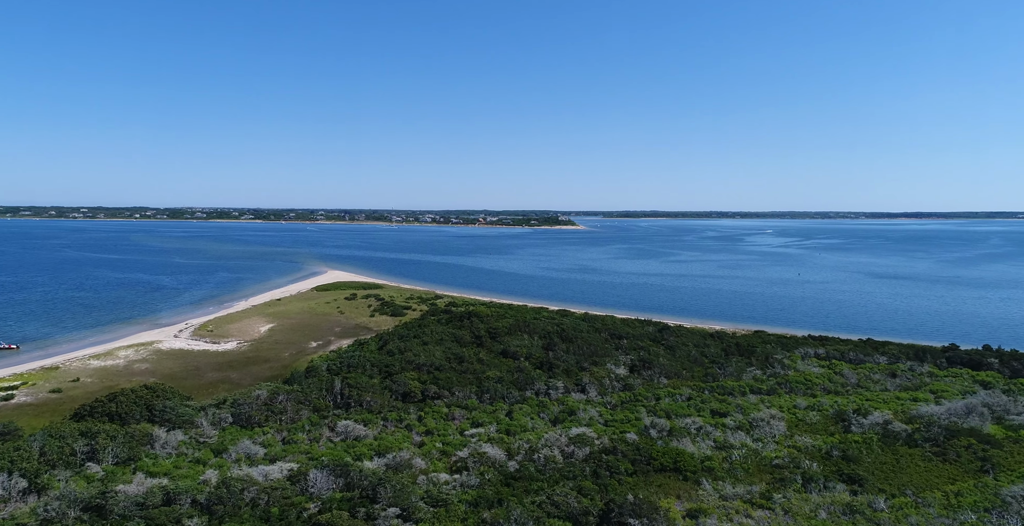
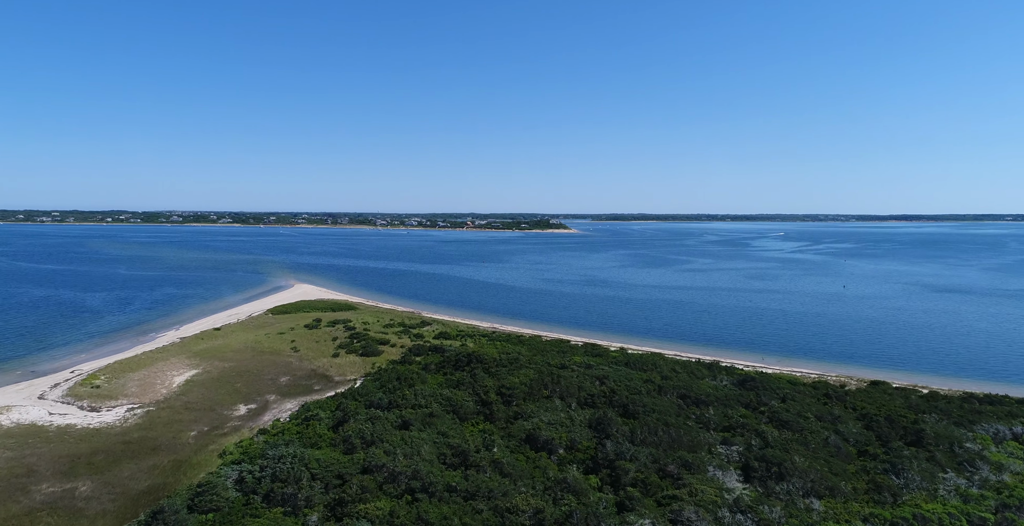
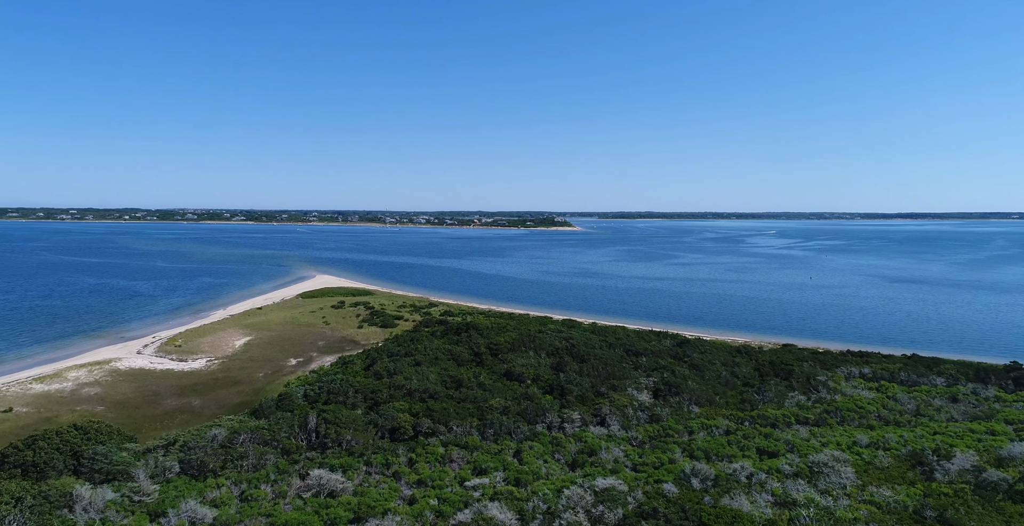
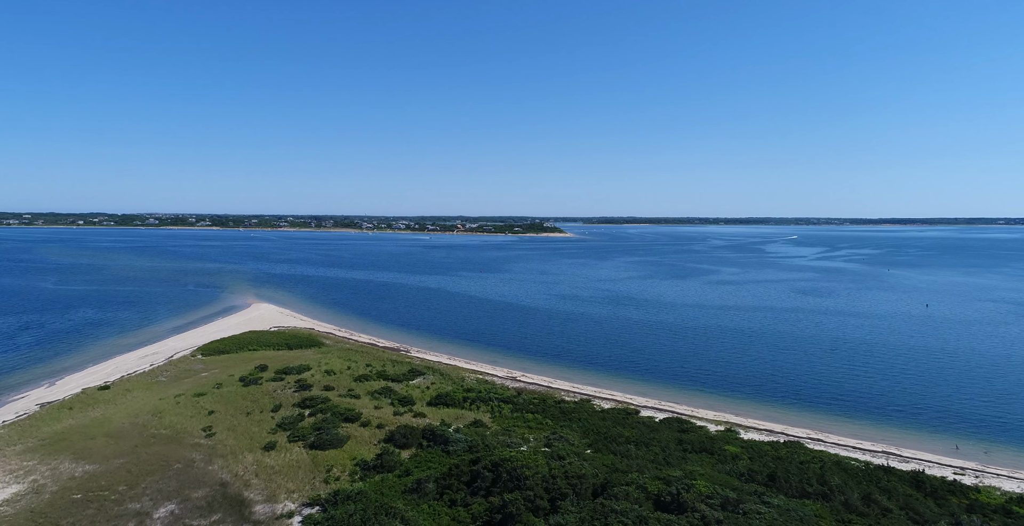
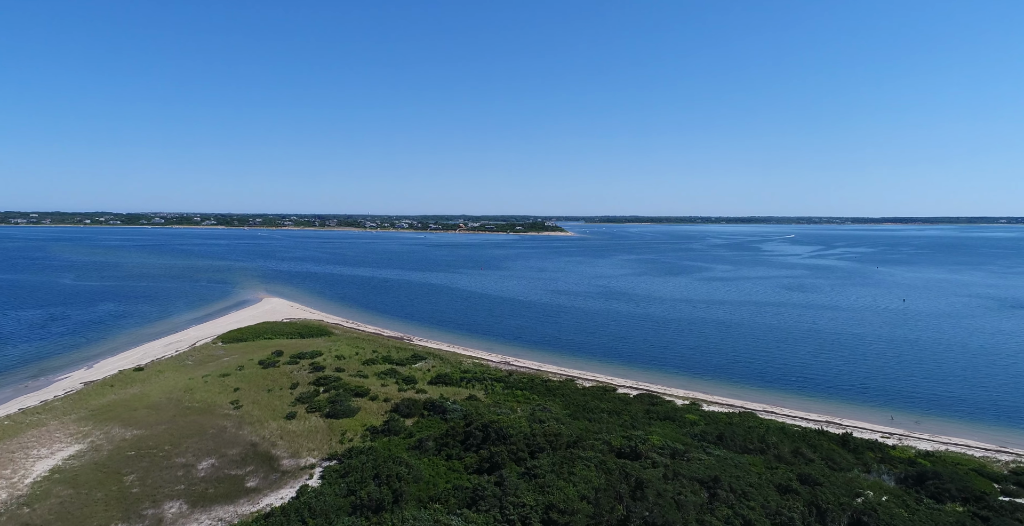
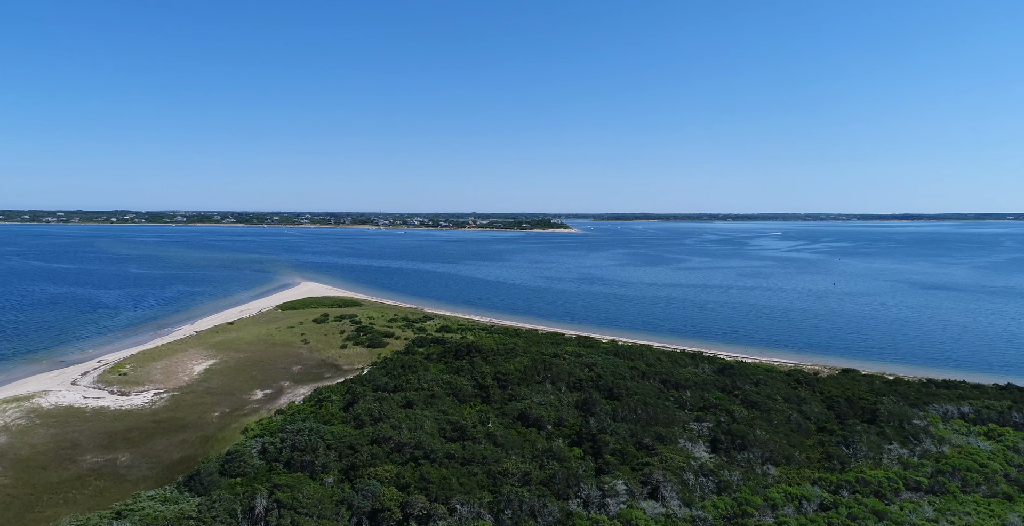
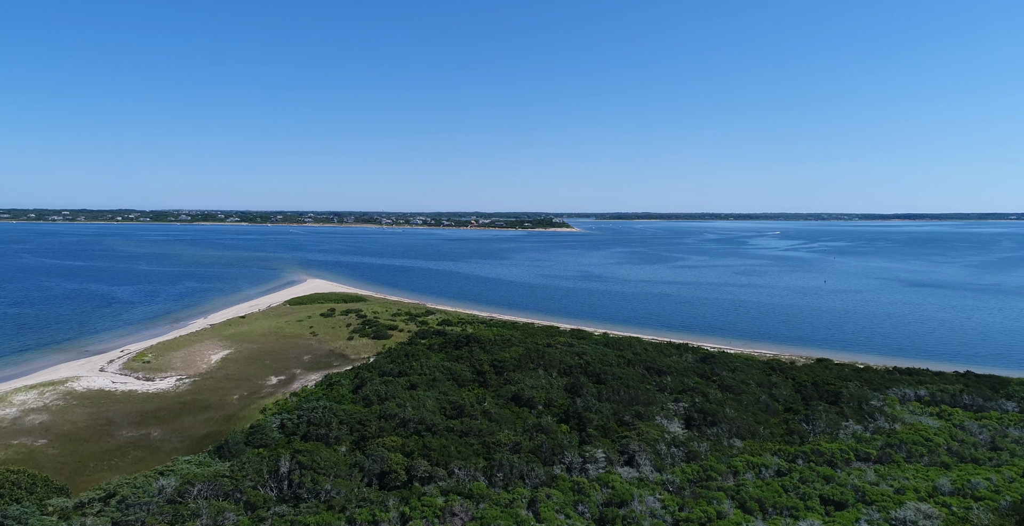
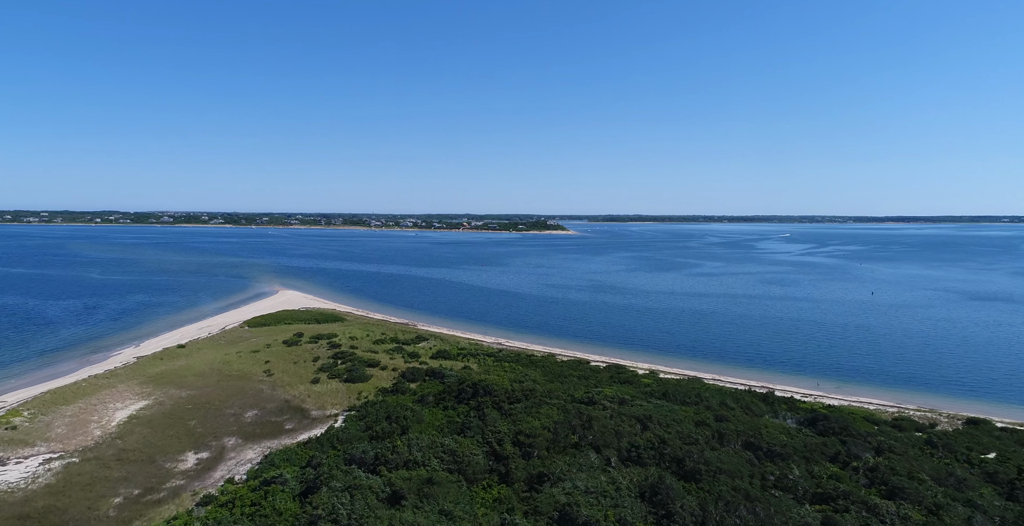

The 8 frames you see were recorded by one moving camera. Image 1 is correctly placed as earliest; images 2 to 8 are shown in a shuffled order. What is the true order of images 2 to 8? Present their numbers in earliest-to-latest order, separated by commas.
3, 7, 6, 2, 8, 5, 4
